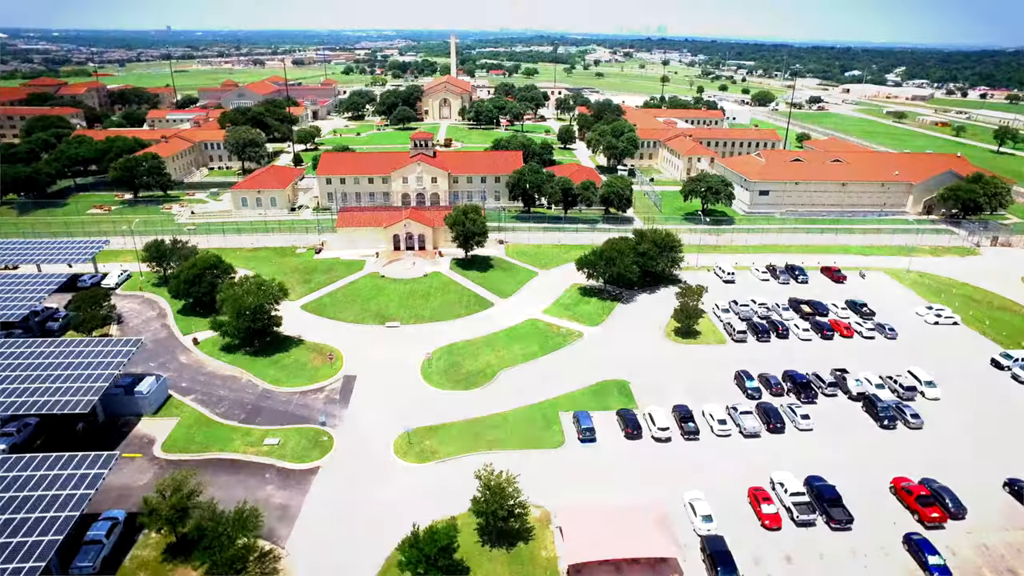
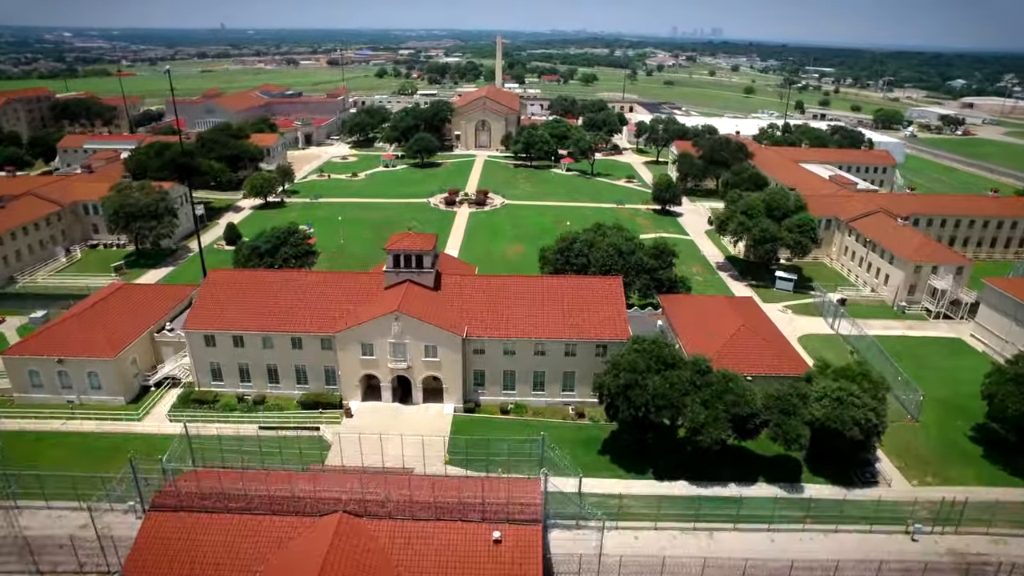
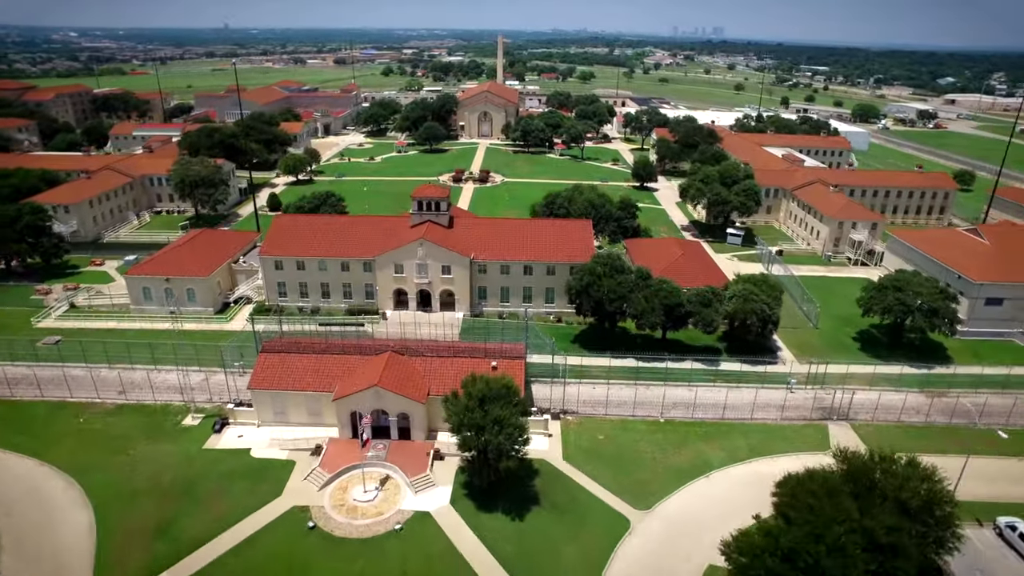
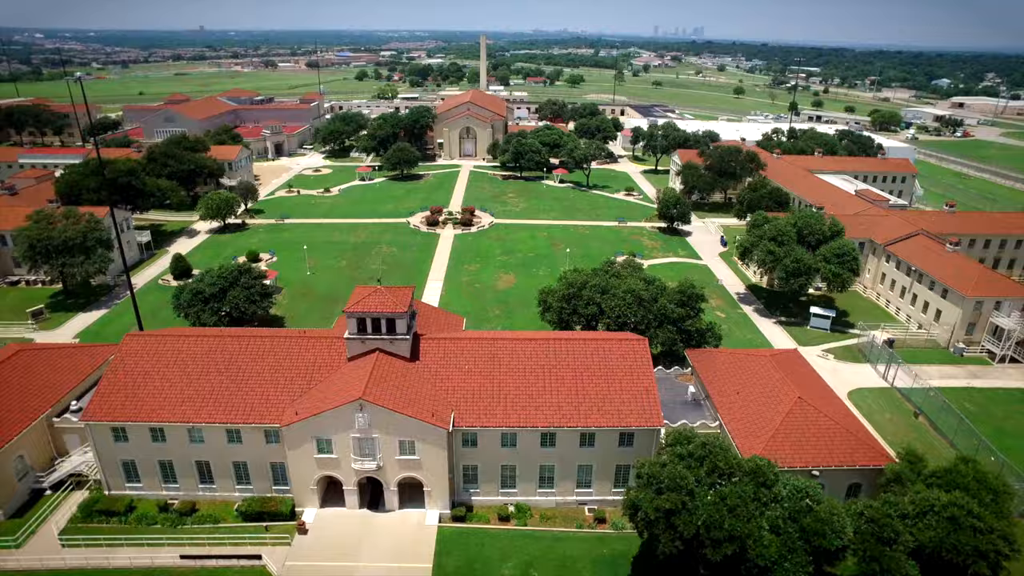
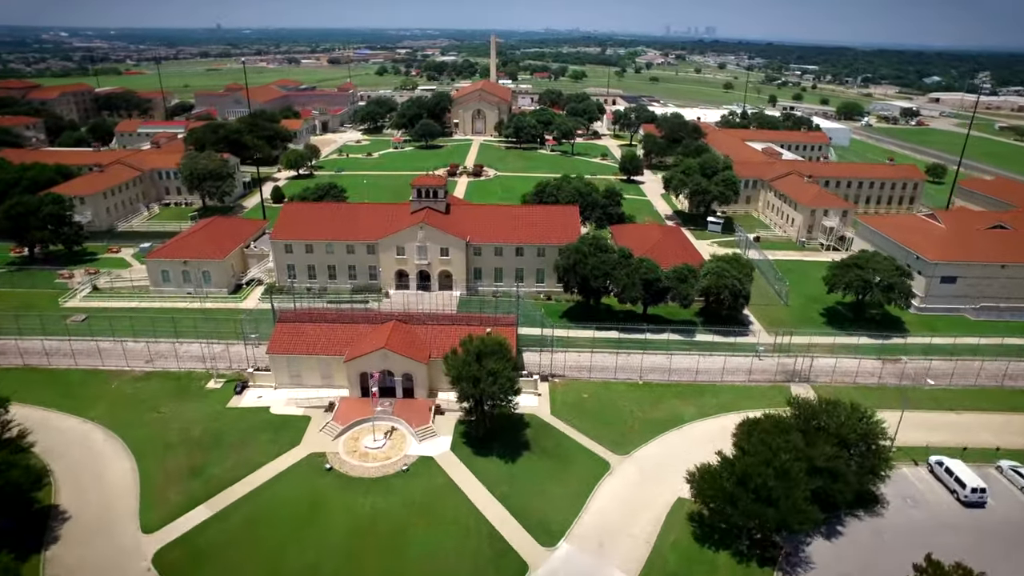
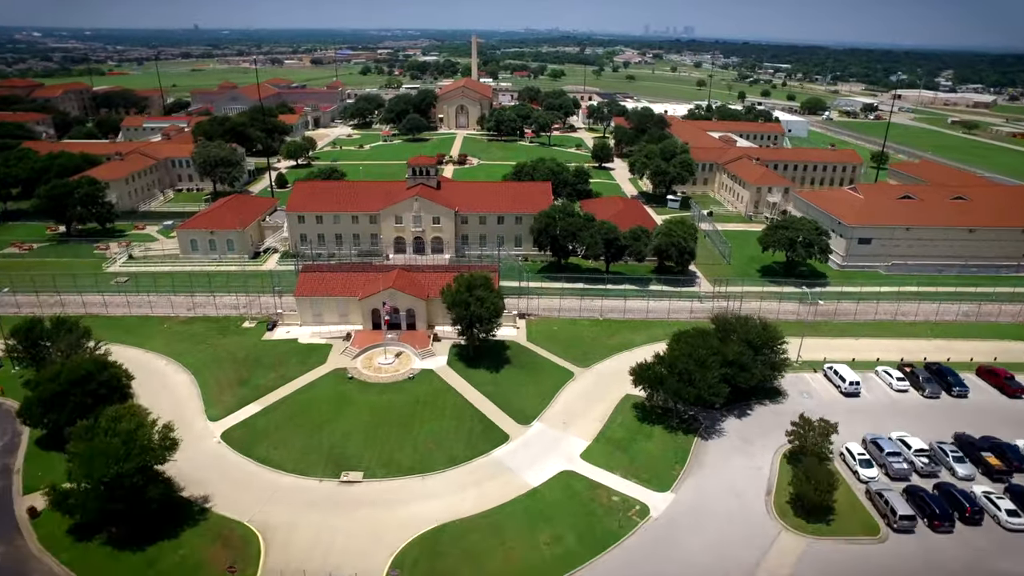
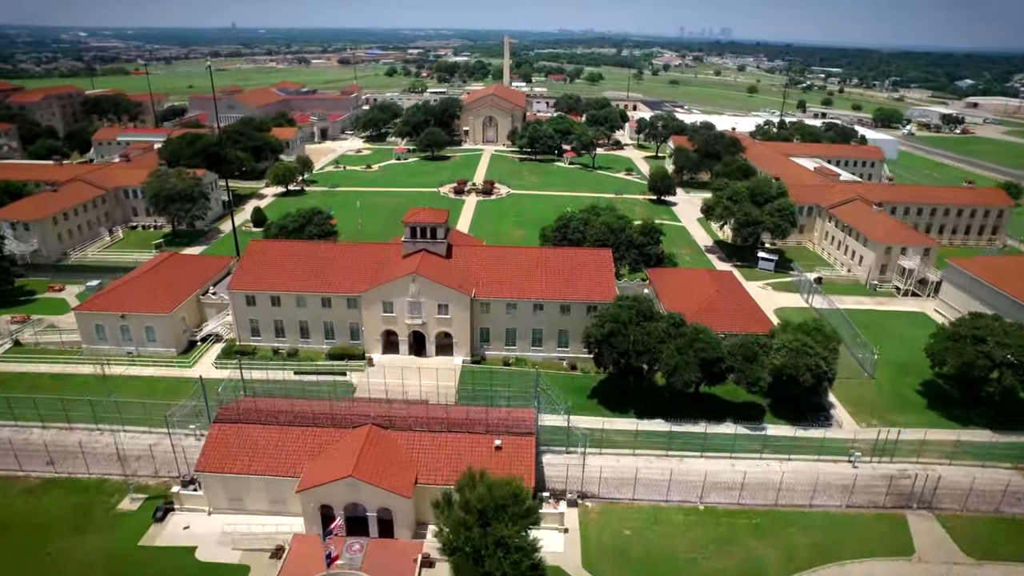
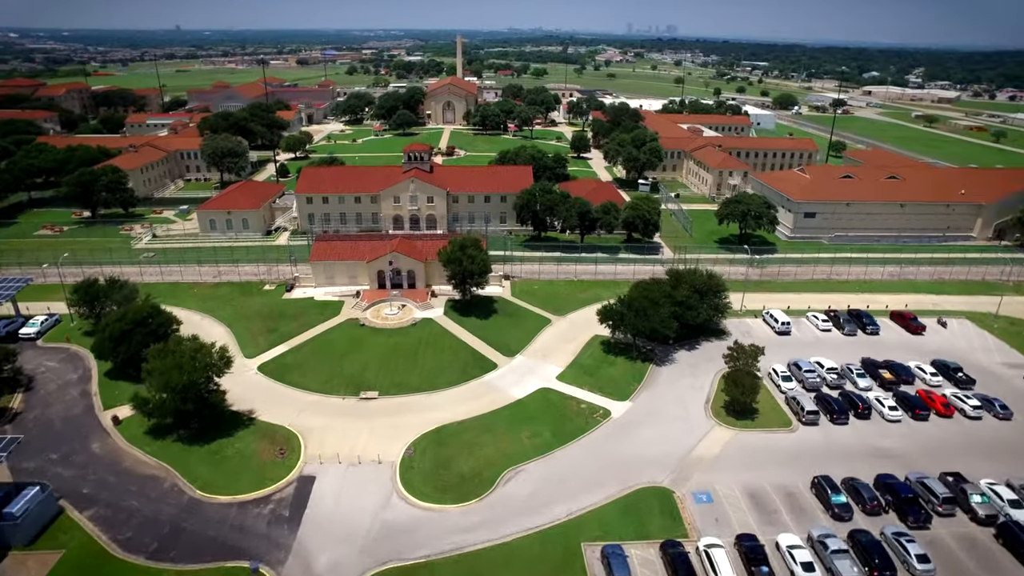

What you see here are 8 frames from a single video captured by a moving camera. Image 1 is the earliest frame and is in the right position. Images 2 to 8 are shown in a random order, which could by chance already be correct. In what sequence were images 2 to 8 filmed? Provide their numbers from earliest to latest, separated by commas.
8, 6, 5, 3, 7, 2, 4
